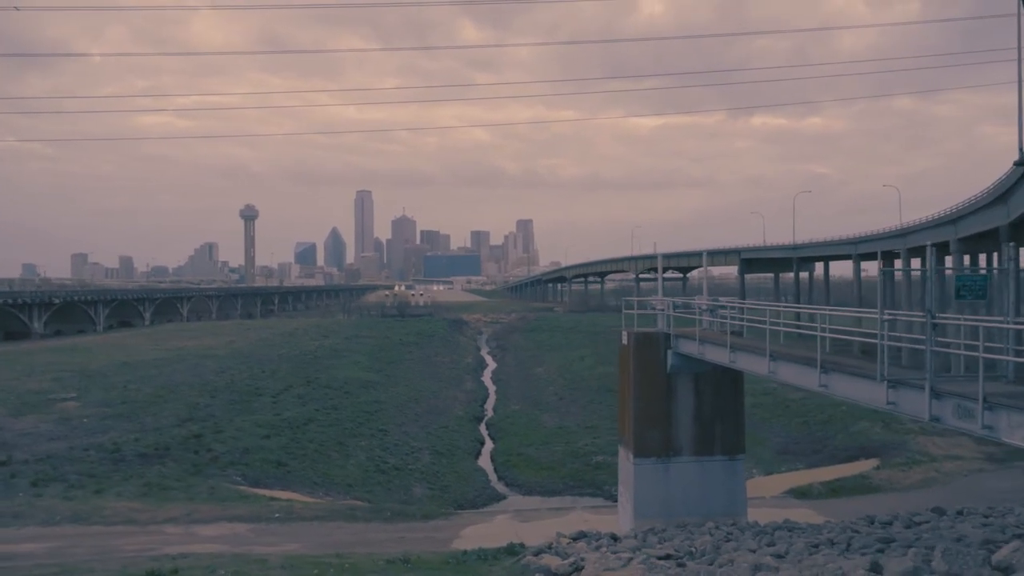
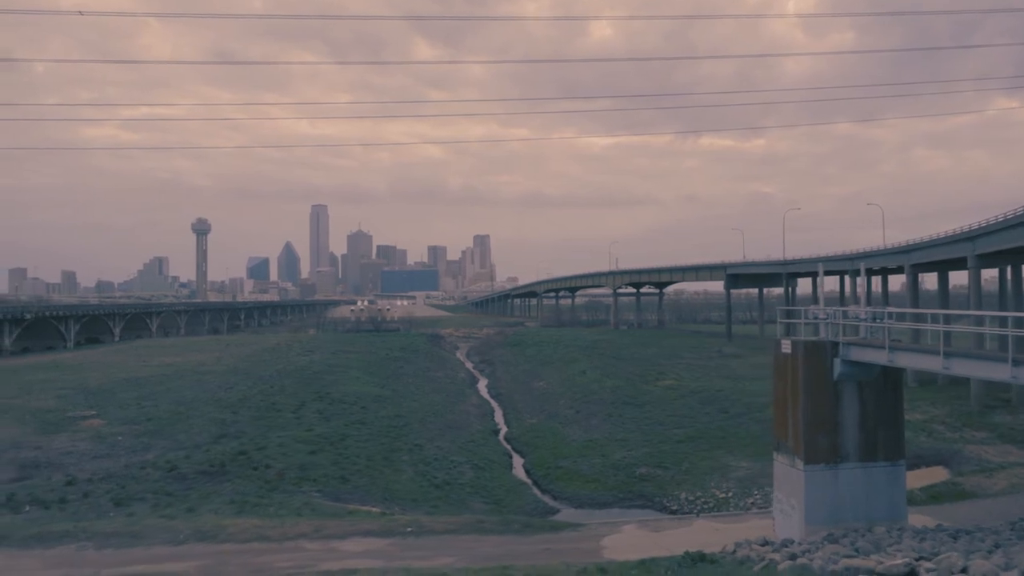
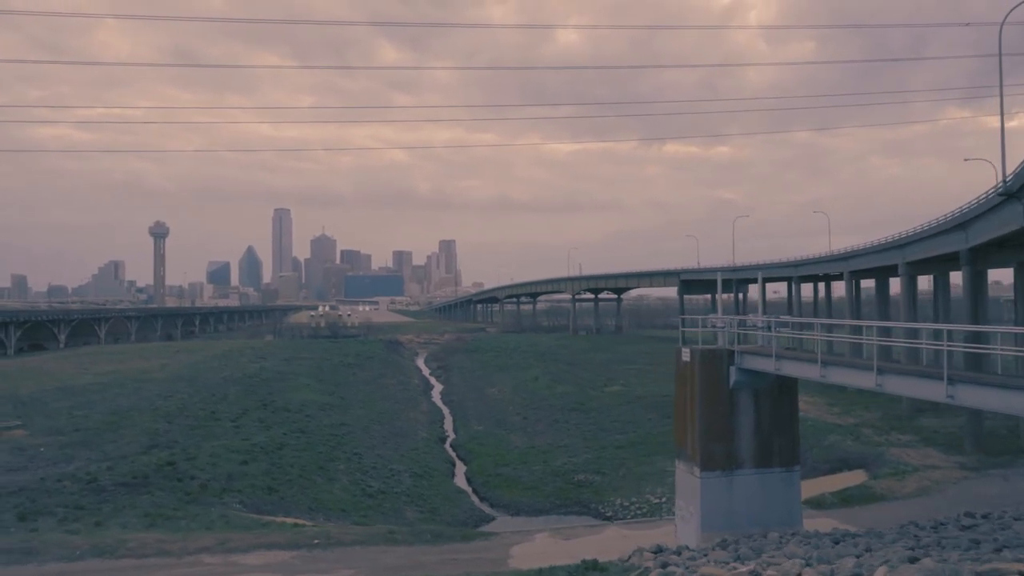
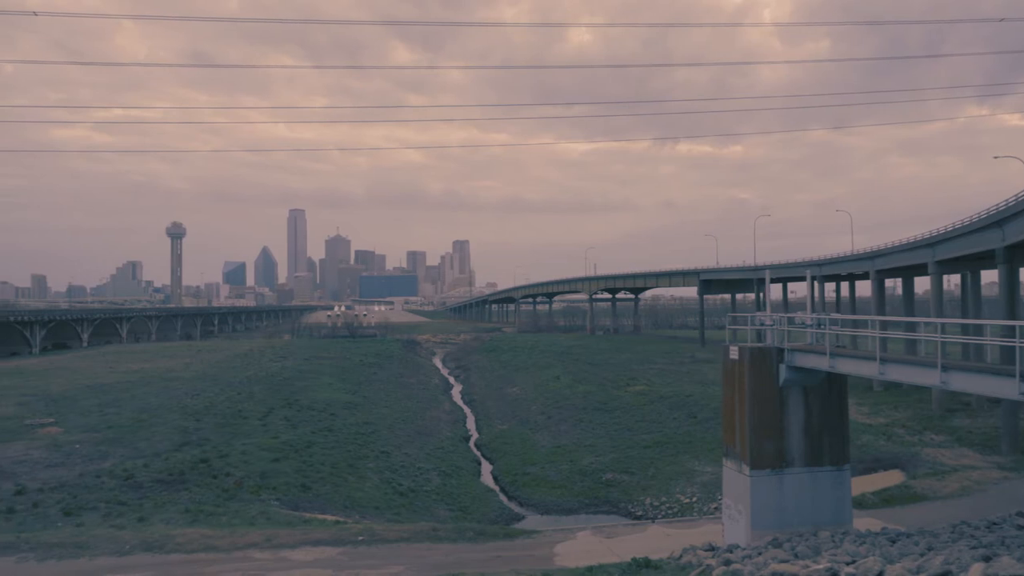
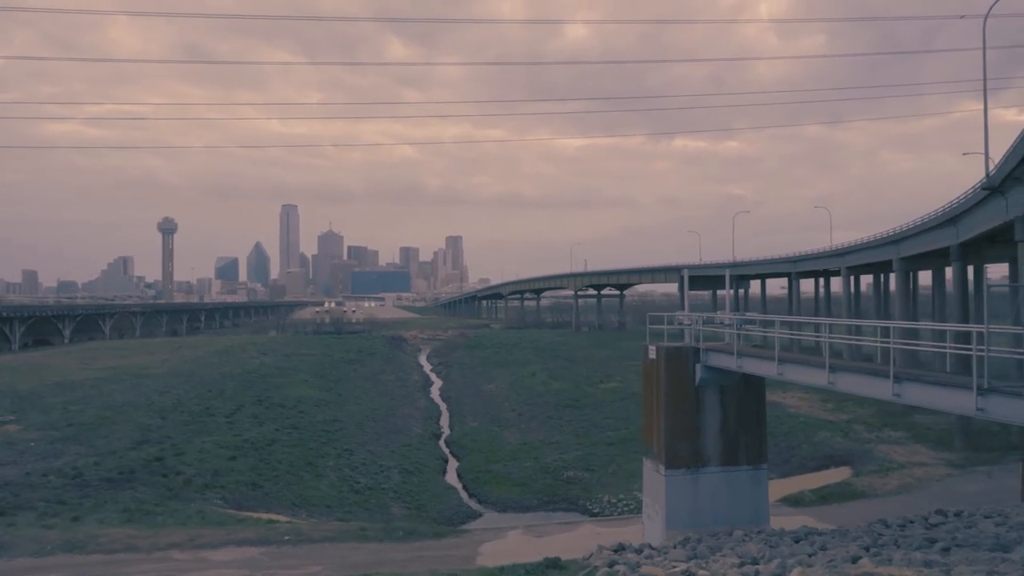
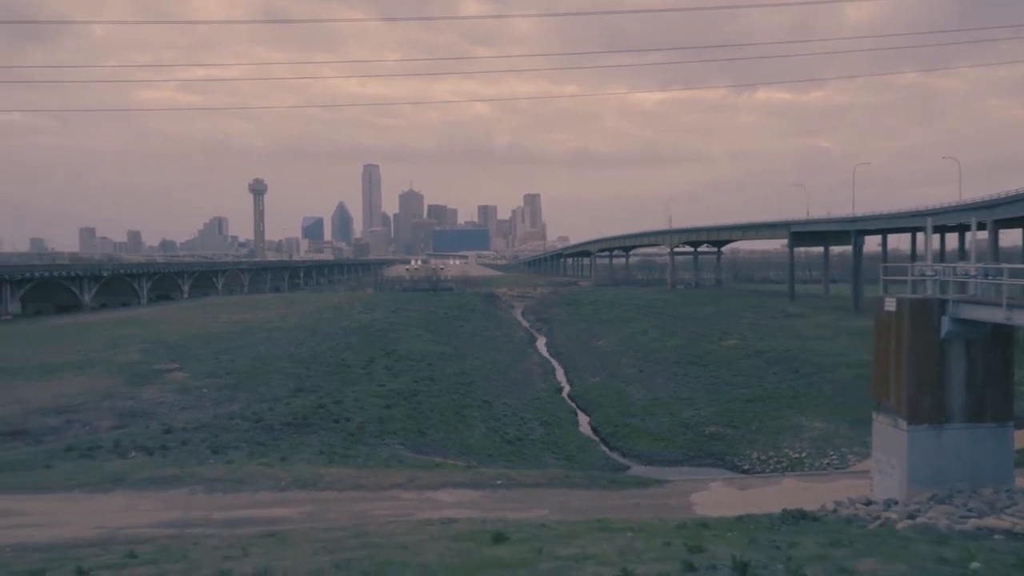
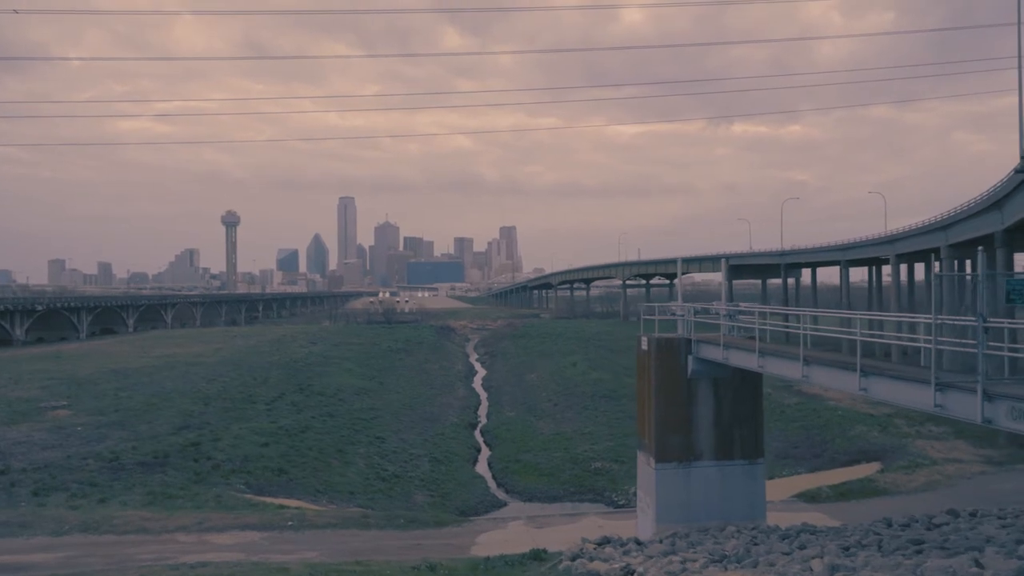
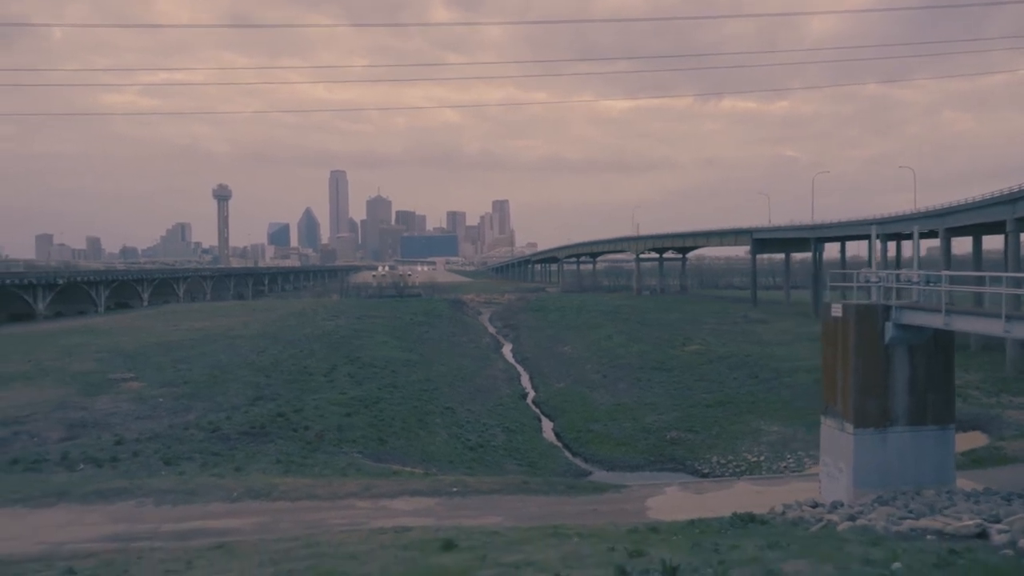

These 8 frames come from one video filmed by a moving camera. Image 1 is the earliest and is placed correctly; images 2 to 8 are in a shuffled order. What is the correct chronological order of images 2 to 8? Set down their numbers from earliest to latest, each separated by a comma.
7, 5, 3, 4, 2, 8, 6
